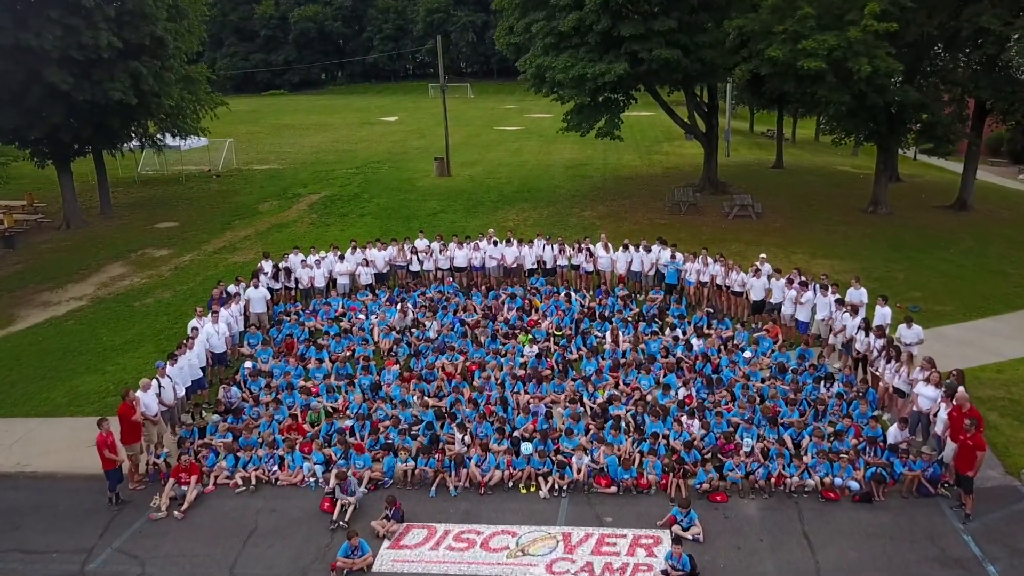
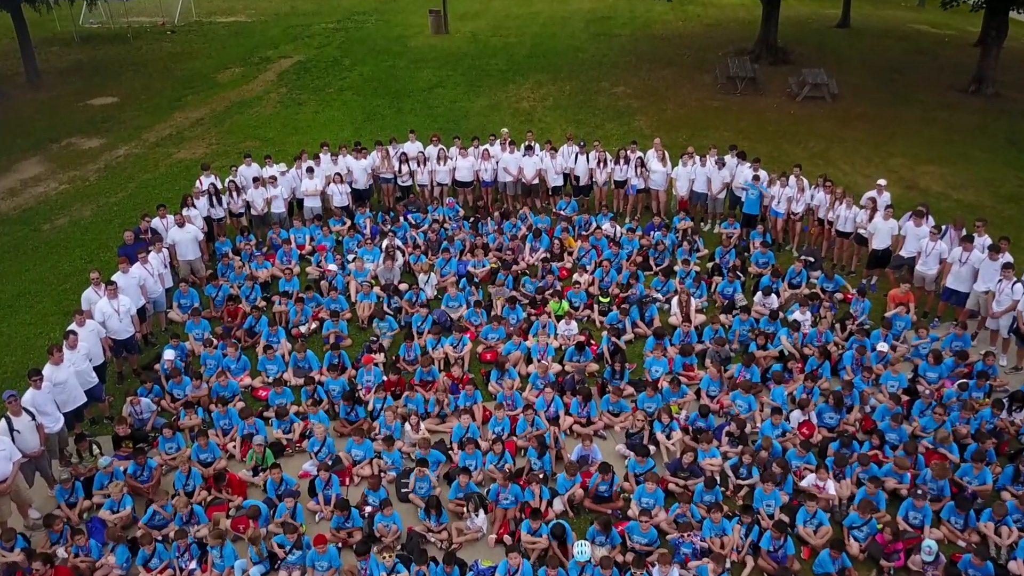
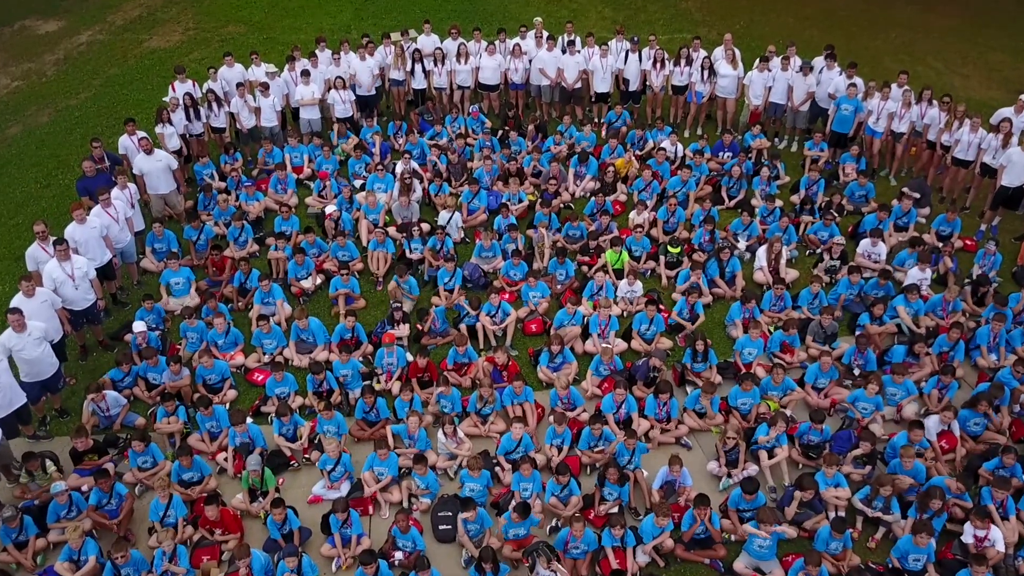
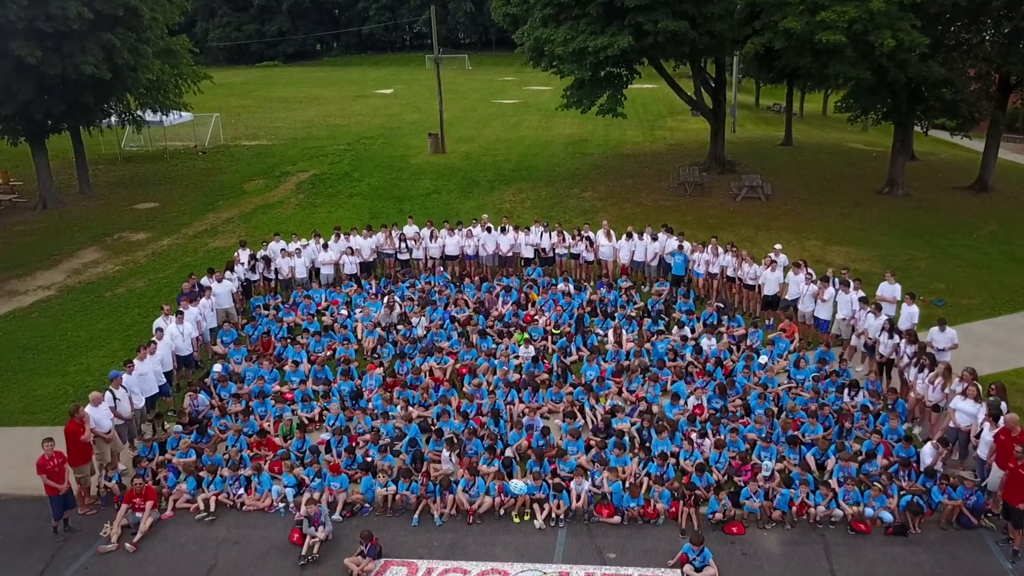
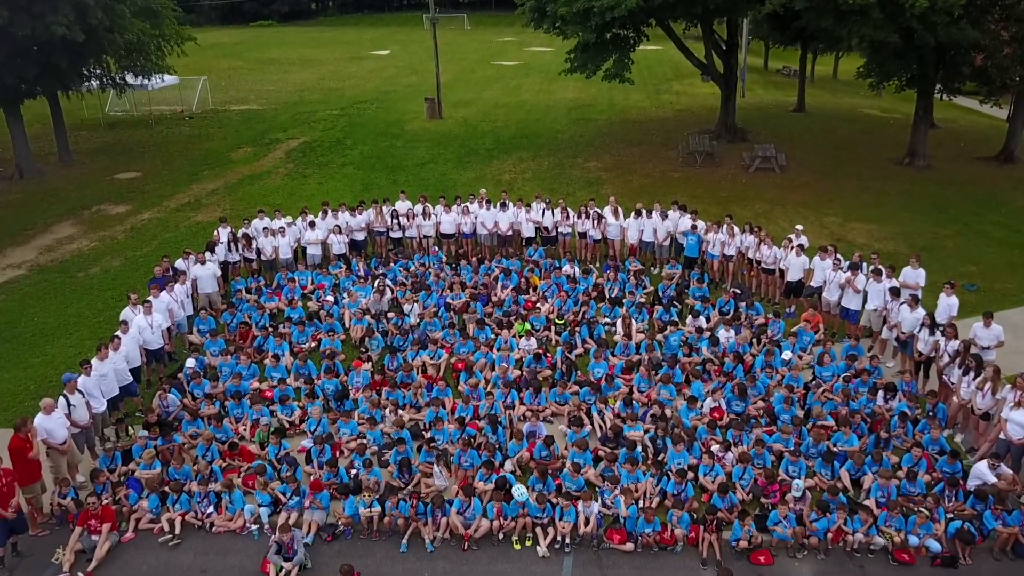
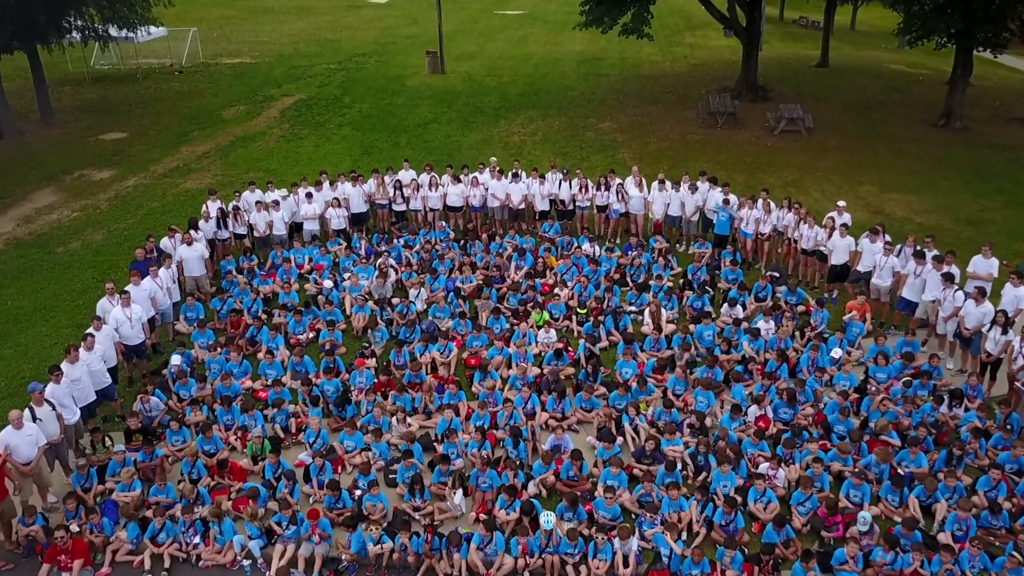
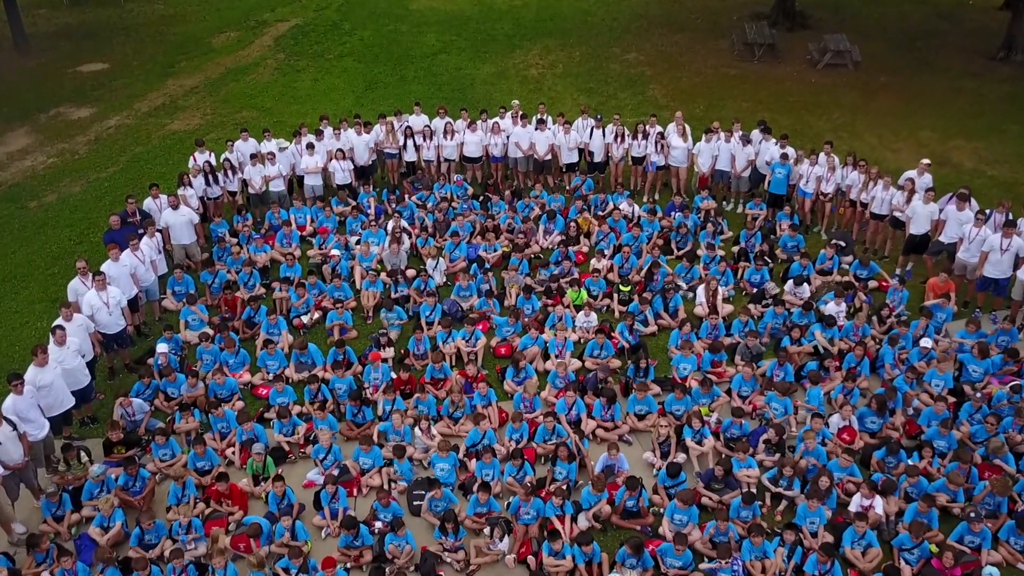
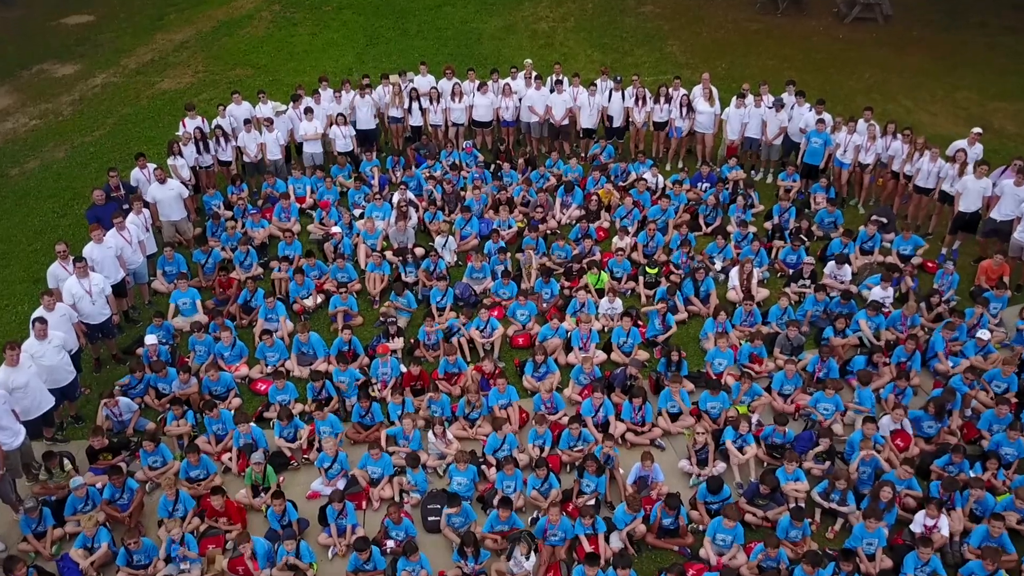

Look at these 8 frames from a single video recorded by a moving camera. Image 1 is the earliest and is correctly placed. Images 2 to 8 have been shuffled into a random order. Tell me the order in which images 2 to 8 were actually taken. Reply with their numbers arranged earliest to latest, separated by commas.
4, 5, 6, 2, 7, 8, 3
